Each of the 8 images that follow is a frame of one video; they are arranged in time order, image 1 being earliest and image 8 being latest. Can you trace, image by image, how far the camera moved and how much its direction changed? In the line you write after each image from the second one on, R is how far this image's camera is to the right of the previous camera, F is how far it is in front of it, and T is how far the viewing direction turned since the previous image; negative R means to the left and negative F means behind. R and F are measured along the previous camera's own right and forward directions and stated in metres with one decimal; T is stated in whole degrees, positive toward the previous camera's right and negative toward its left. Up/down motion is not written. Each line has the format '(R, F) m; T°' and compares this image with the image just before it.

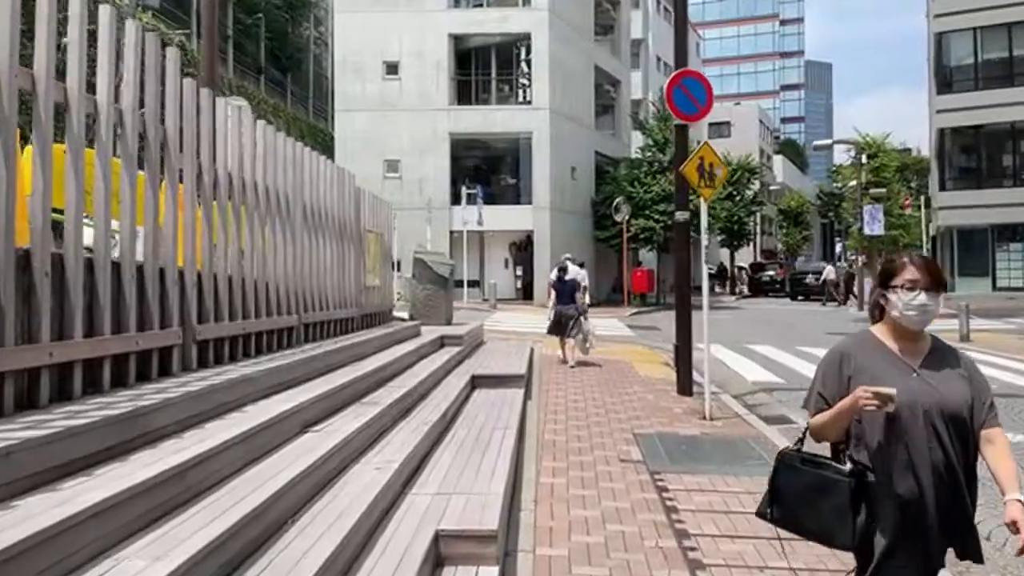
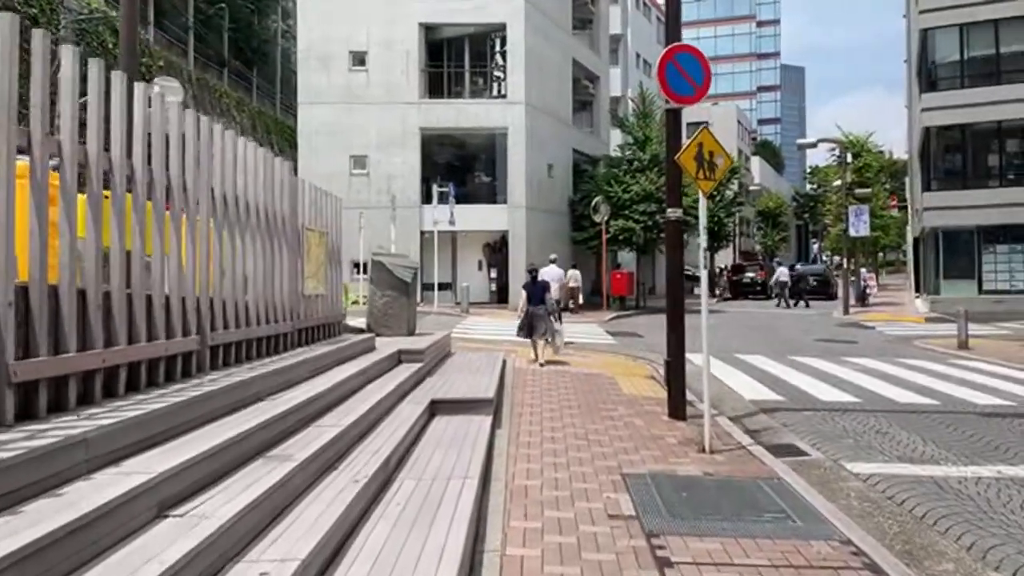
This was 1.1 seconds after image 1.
(+0.1, +1.6) m; +2°
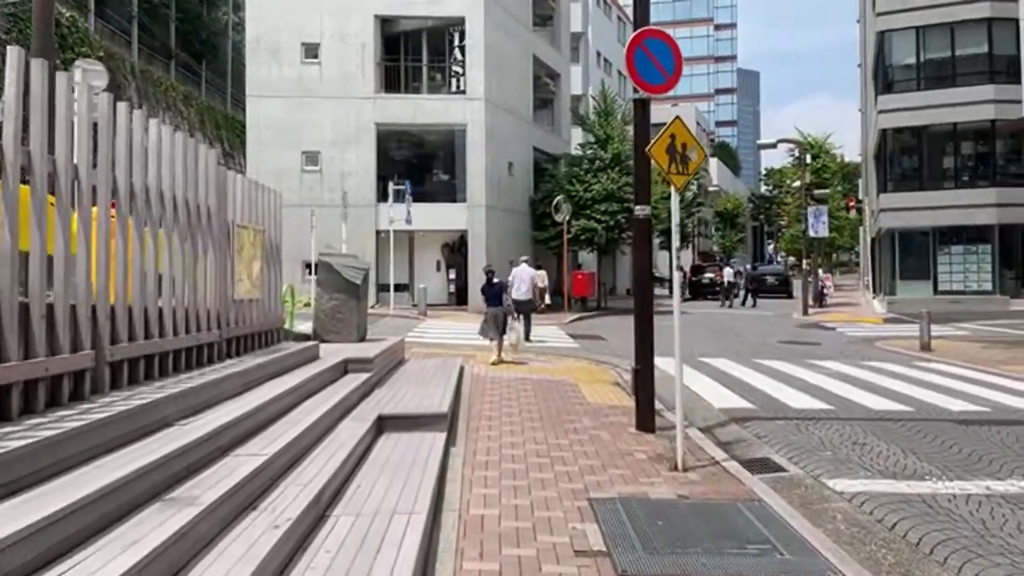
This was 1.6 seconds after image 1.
(+0.1, +0.8) m; +3°
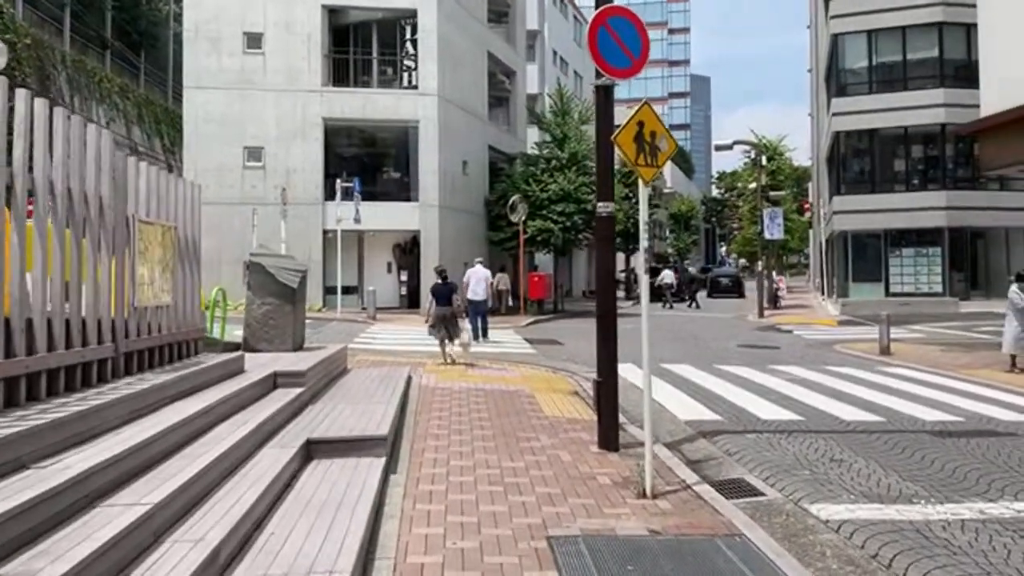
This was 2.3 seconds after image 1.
(+0.1, +1.0) m; +4°
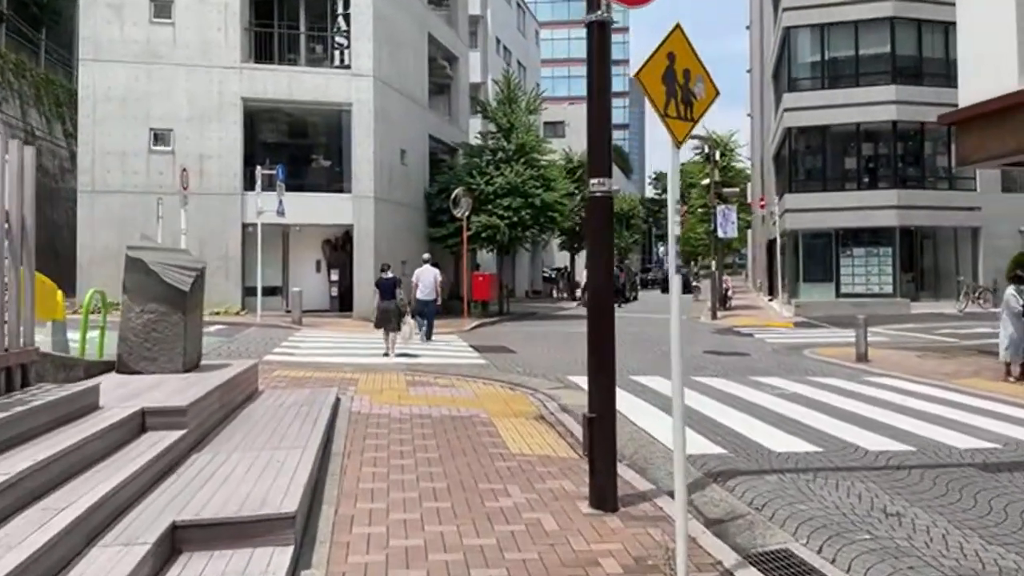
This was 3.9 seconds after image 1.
(-0.2, +2.4) m; +5°
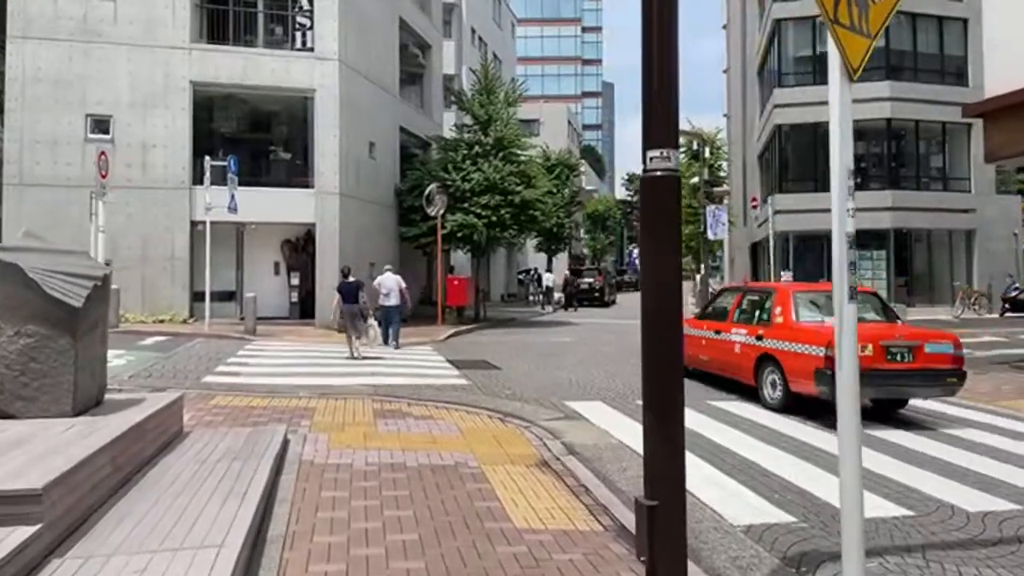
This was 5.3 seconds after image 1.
(-0.3, +2.2) m; +2°
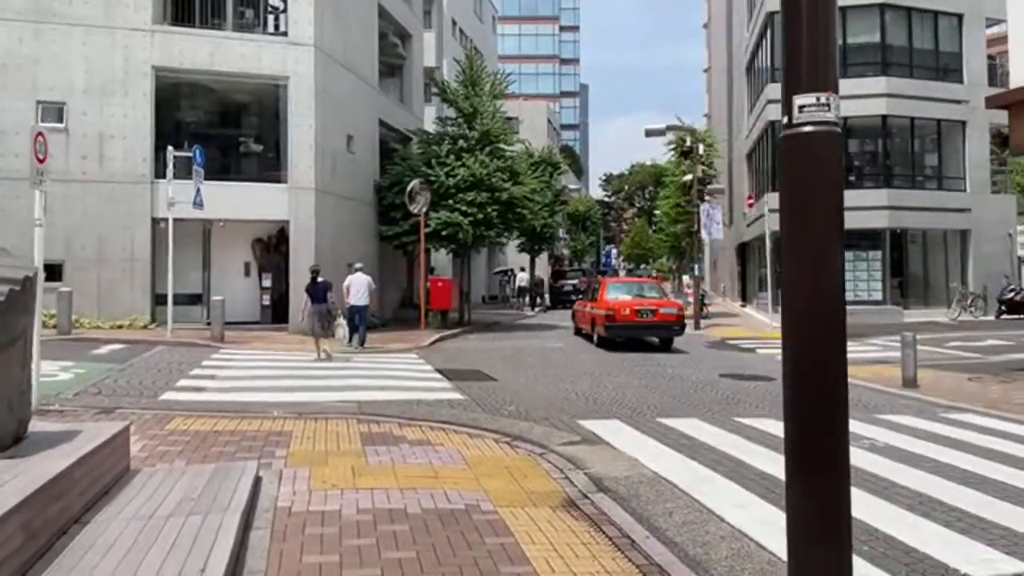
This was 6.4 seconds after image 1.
(-0.5, +1.5) m; +2°
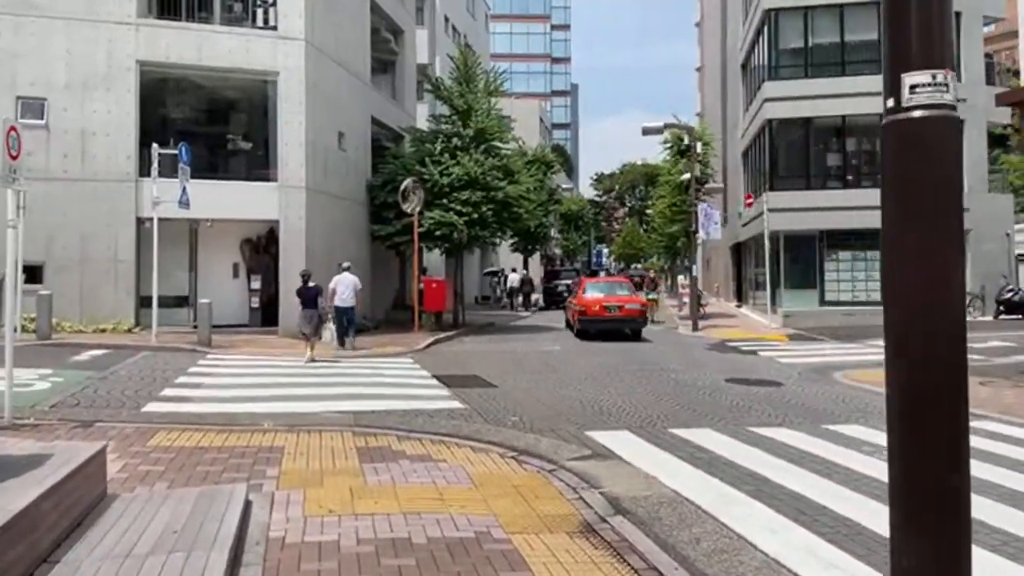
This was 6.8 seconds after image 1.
(-0.2, +0.6) m; +1°
